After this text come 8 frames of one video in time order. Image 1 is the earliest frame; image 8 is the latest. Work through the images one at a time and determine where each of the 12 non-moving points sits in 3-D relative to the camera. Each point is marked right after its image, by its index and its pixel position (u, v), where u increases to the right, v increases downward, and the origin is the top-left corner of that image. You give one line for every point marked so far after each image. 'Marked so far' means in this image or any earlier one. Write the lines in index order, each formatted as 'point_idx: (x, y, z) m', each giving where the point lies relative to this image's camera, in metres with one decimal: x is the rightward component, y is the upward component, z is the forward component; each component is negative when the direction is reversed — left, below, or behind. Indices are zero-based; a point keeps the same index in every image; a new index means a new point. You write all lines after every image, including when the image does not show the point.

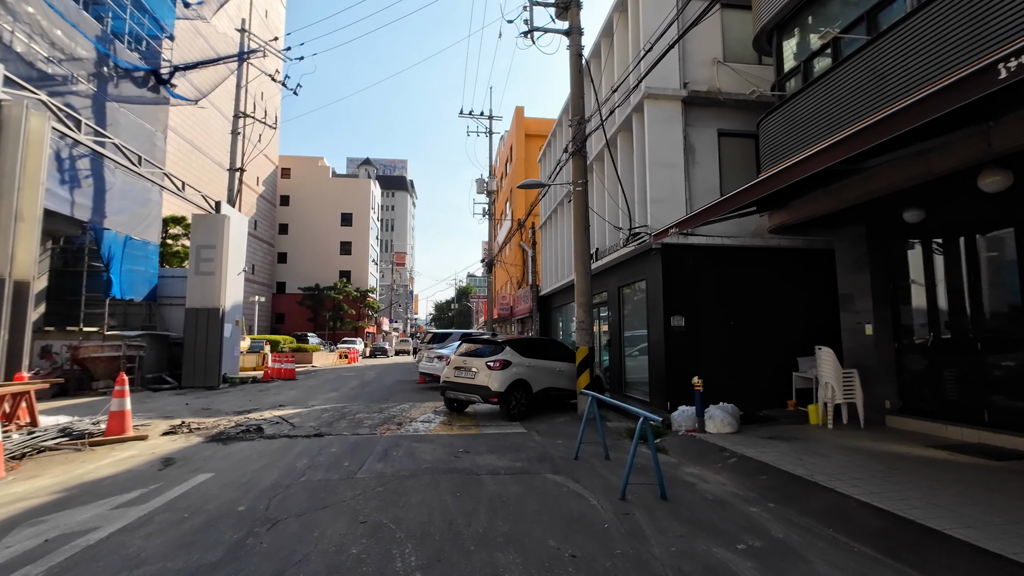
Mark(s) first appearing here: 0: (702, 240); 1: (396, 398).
0: (+3.9, +1.0, +10.1) m
1: (-3.0, -2.8, +12.7) m
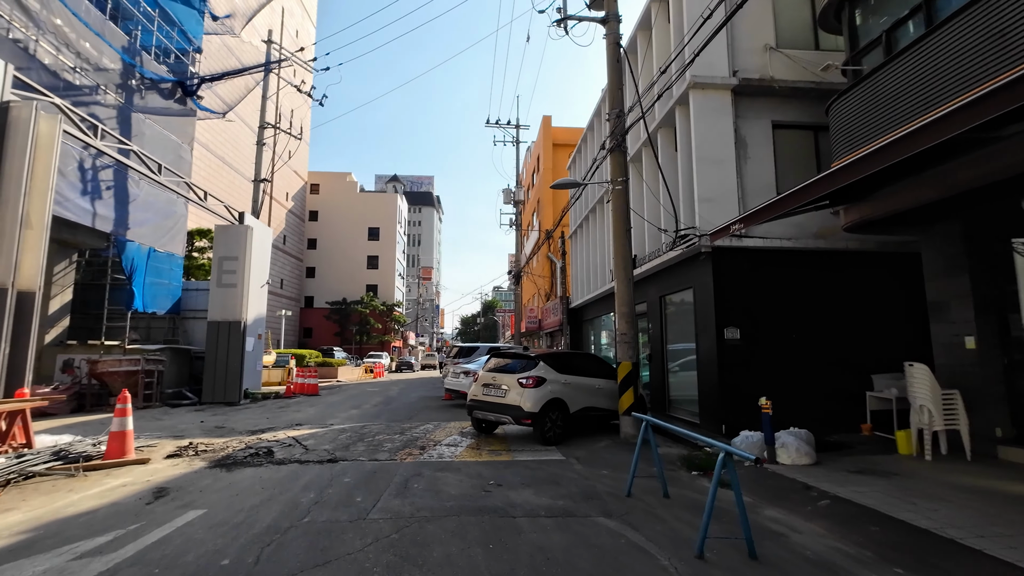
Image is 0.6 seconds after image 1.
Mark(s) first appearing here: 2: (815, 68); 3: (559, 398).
0: (+4.5, +0.8, +9.0) m
1: (-2.2, -3.1, +11.8) m
2: (+6.0, +4.3, +9.8) m
3: (+0.8, -1.9, +8.4) m
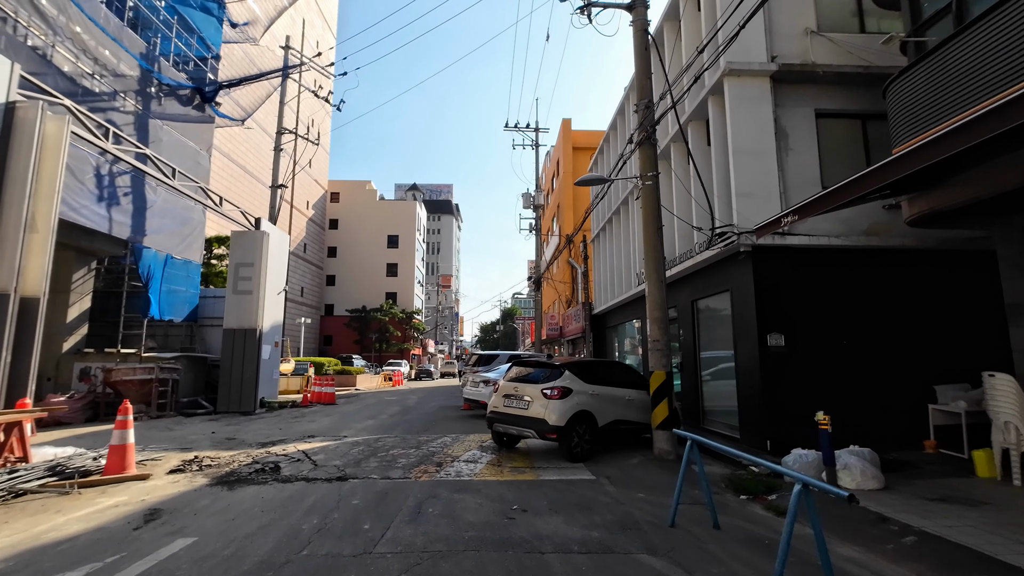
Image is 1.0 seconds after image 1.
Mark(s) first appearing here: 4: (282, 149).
0: (+4.9, +0.8, +8.3) m
1: (-1.7, -3.2, +11.3) m
2: (+6.4, +4.3, +9.0) m
3: (+1.2, -1.9, +7.8) m
4: (-8.7, +5.2, +18.6) m
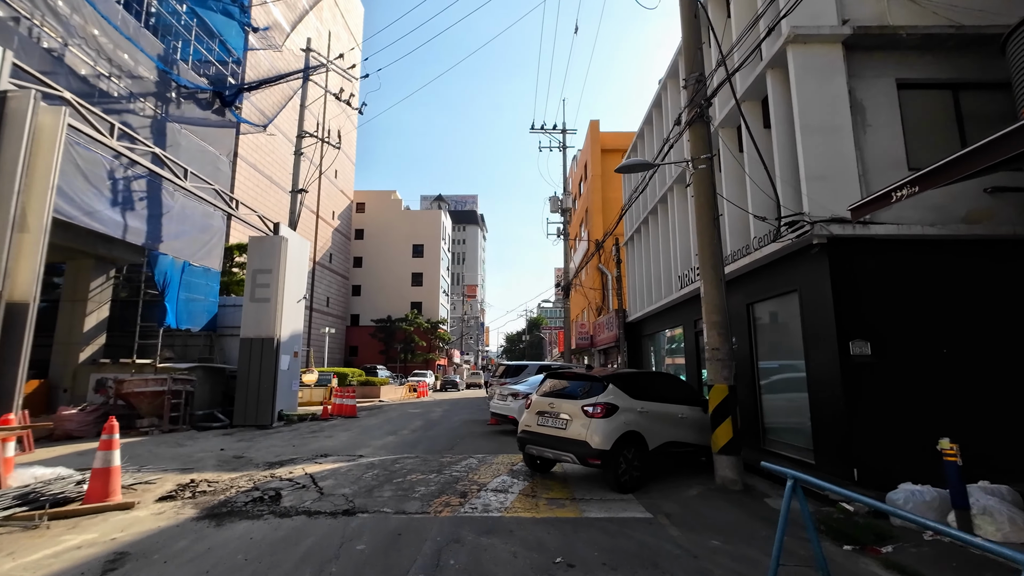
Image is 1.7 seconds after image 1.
0: (+5.3, +0.8, +7.0) m
1: (-1.0, -3.3, +10.3) m
2: (+6.8, +4.3, +7.7) m
3: (+1.6, -1.9, +6.6) m
4: (-7.7, +5.0, +18.1) m
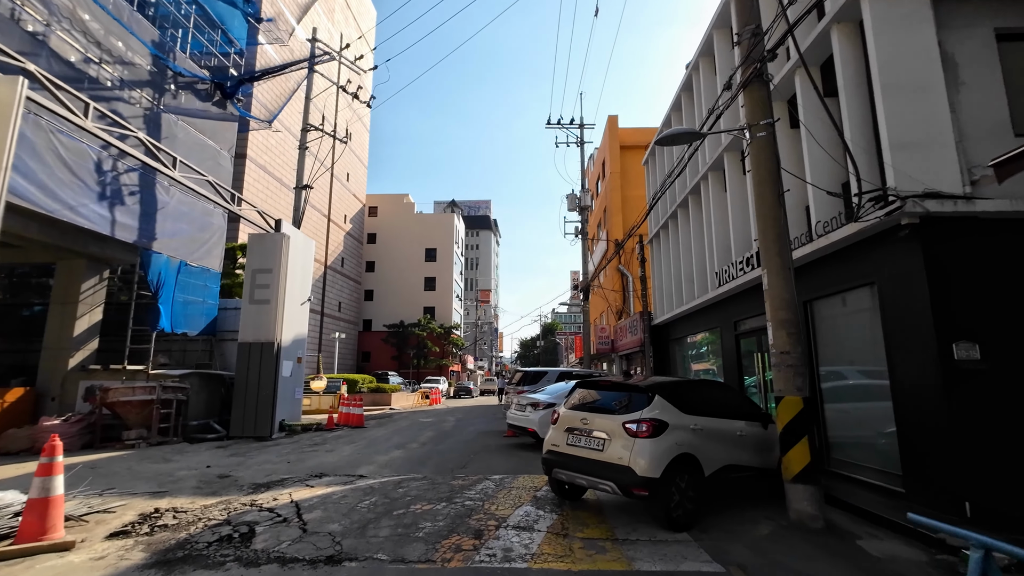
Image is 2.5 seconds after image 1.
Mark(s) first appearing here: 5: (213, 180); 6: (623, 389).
0: (+5.6, +1.0, +5.7) m
1: (-0.7, -3.2, +9.1) m
2: (+7.1, +4.4, +6.4) m
3: (+1.9, -1.8, +5.4) m
4: (-7.1, +4.9, +17.2) m
5: (-8.1, +3.1, +13.2) m
6: (+1.3, -1.2, +5.9) m
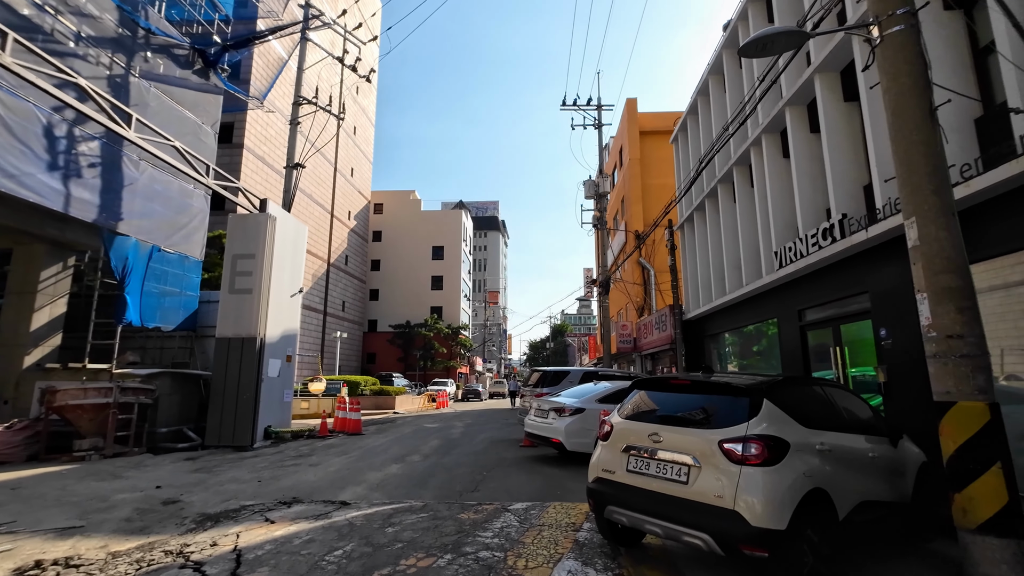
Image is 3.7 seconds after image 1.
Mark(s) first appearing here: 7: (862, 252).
0: (+5.9, +1.3, +3.8) m
1: (-0.3, -2.9, +7.3) m
2: (+7.4, +4.8, +4.5) m
3: (+2.2, -1.5, +3.5) m
4: (-6.7, +5.2, +15.6) m
5: (-7.7, +3.4, +11.5) m
6: (+1.6, -0.8, +4.1) m
7: (+5.3, +0.6, +7.6) m
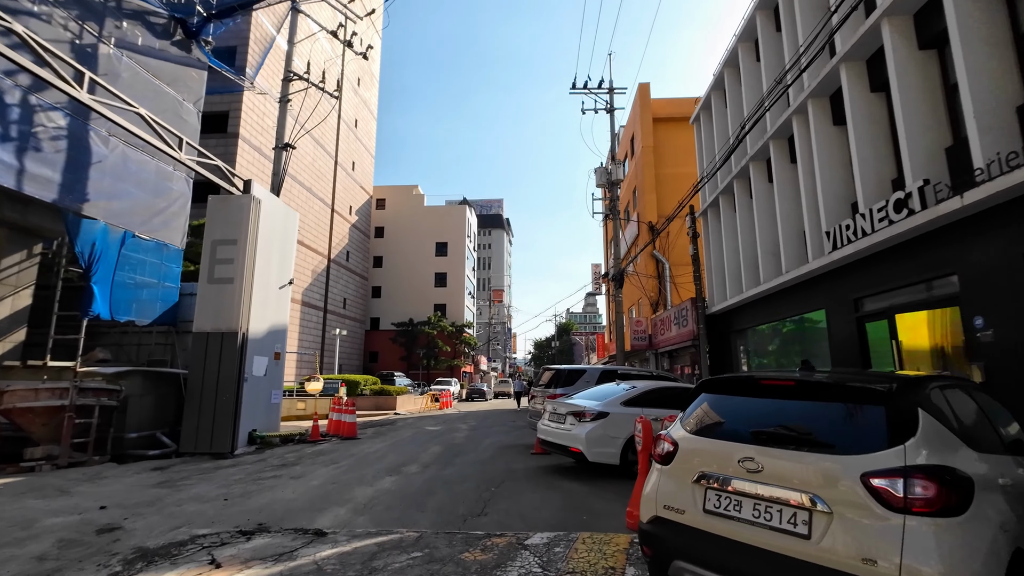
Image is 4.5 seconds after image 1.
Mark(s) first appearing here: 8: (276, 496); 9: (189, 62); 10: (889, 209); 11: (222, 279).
0: (+6.0, +1.6, +2.5) m
1: (-0.1, -2.7, +6.0) m
2: (+7.5, +5.1, +3.2) m
3: (+2.3, -1.2, +2.3) m
4: (-6.4, +5.4, +14.4) m
5: (-7.5, +3.6, +10.3) m
6: (+1.8, -0.6, +2.8) m
7: (+5.5, +0.8, +6.3) m
8: (-3.2, -2.8, +6.7) m
9: (-8.8, +6.1, +13.5) m
10: (+5.2, +1.1, +6.9) m
11: (-6.4, +0.2, +11.0) m
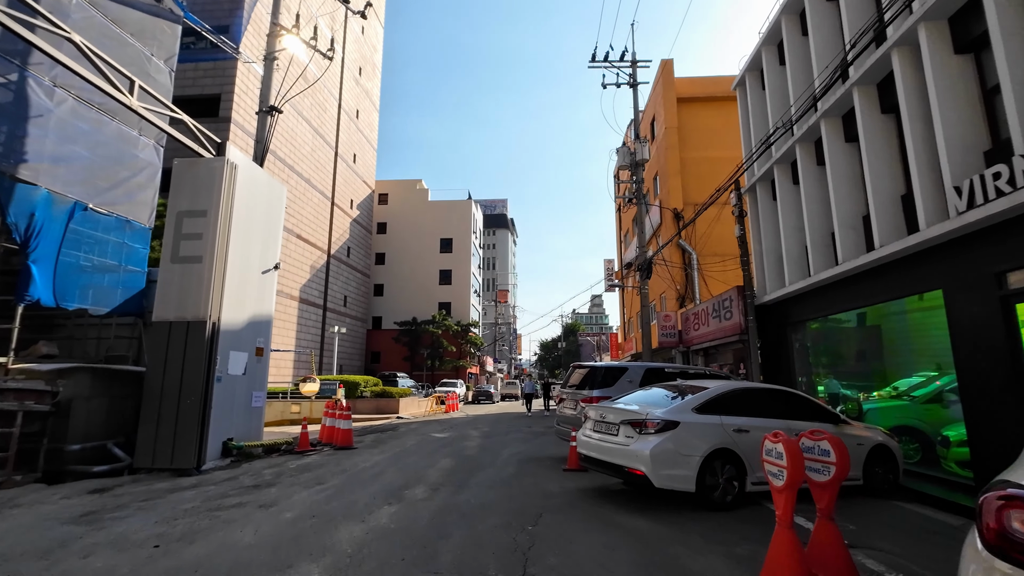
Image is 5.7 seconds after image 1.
0: (+6.4, +2.0, +0.6) m
1: (+0.3, -2.3, +4.2) m
2: (+8.0, +5.4, +1.3) m
3: (+2.8, -0.8, +0.4) m
4: (-5.9, +5.7, +12.6) m
5: (-7.0, +3.9, +8.5) m
6: (+2.2, -0.2, +0.9) m
7: (+6.0, +1.2, +4.4) m
8: (-2.7, -2.4, +4.8) m
9: (-8.3, +6.5, +11.7) m
10: (+5.7, +1.5, +5.0) m
11: (-5.9, +0.5, +9.1) m
